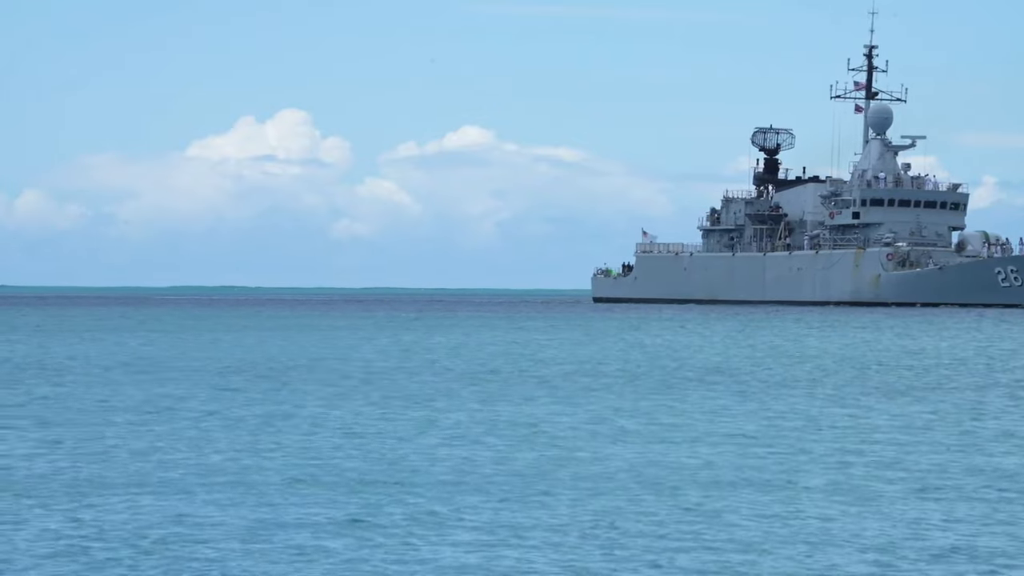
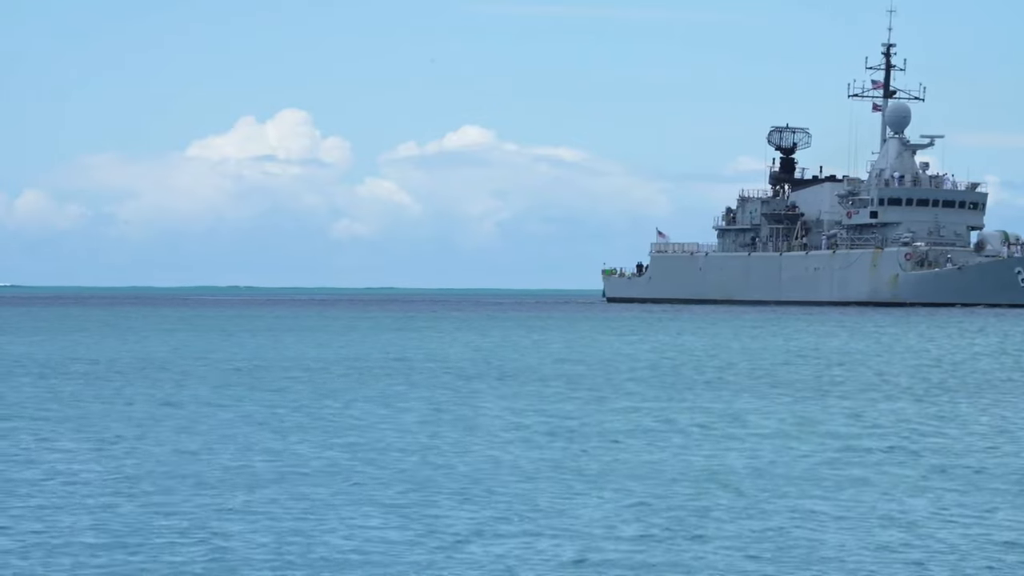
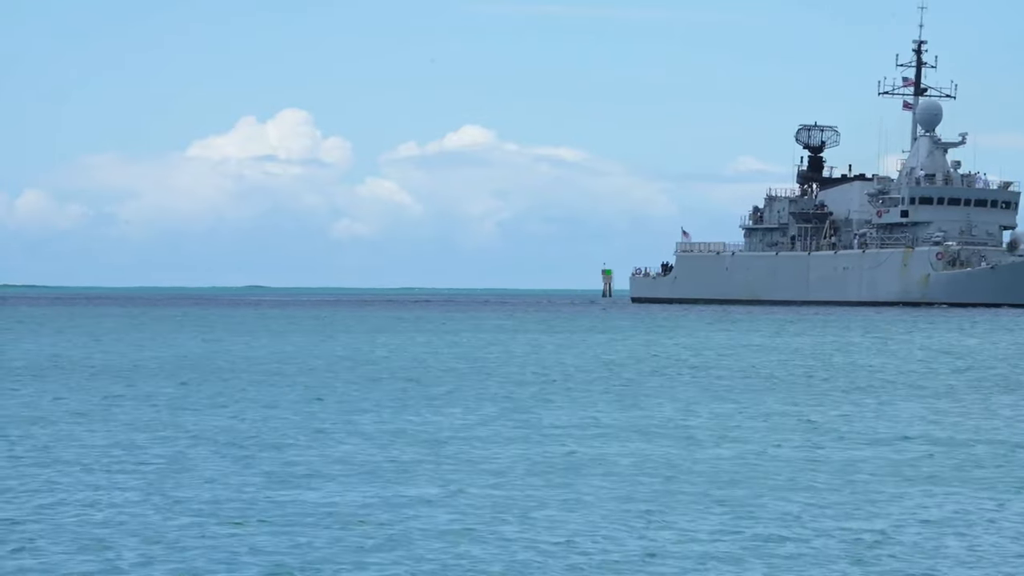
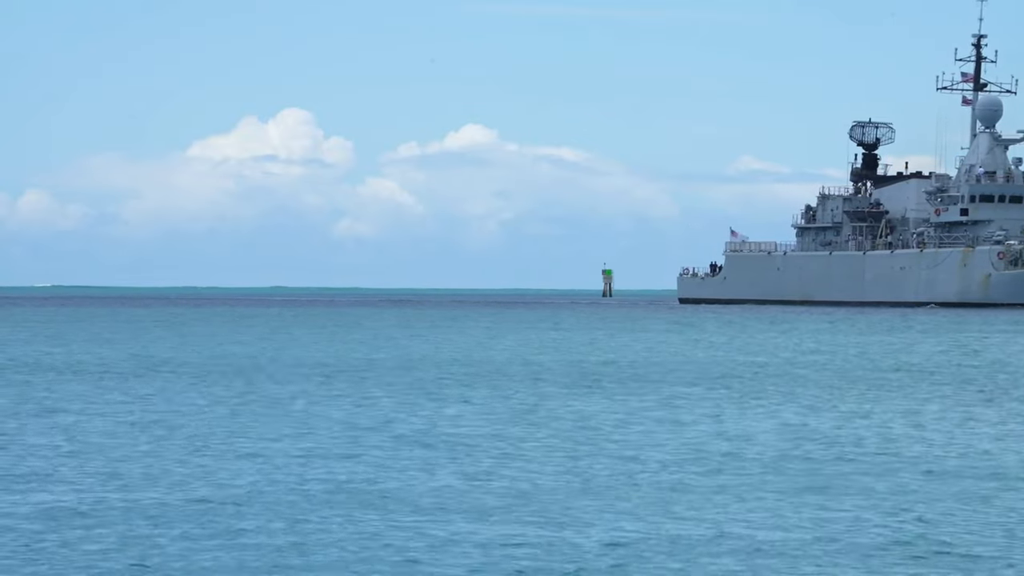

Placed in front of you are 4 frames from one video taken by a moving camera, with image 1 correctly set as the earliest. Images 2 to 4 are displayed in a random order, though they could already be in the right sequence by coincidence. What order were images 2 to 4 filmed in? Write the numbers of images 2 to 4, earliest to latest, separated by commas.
2, 3, 4
